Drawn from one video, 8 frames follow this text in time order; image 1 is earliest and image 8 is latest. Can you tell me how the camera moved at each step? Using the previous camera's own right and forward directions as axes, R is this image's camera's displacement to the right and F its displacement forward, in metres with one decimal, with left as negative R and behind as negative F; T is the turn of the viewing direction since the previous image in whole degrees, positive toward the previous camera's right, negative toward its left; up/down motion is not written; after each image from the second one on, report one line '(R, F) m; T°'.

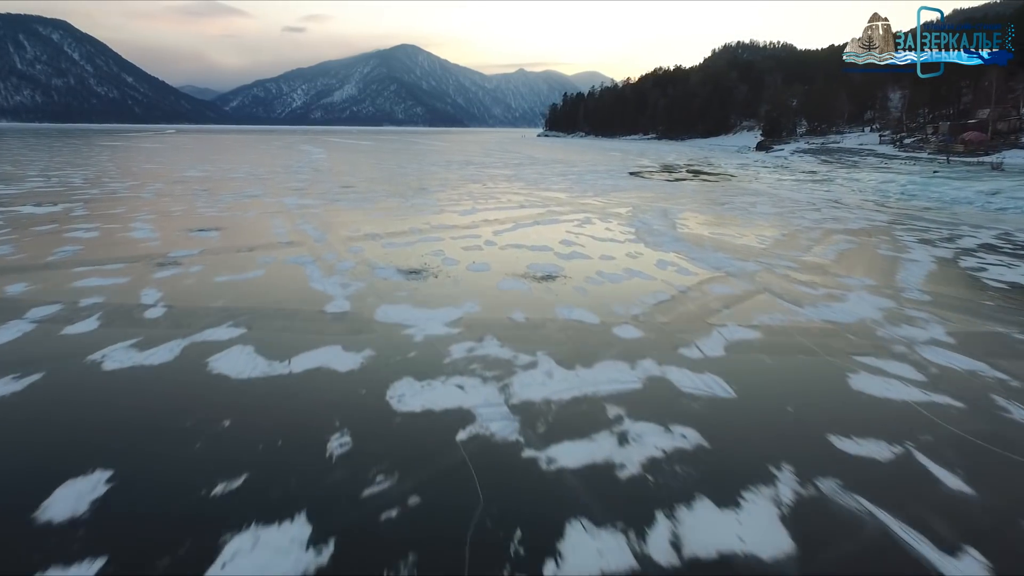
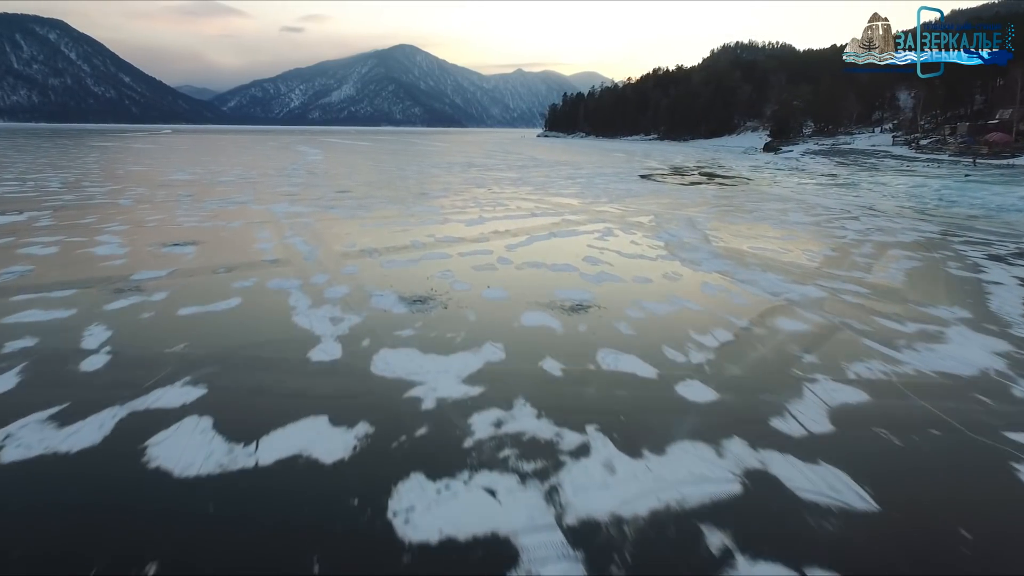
(-0.2, +0.7) m; 0°
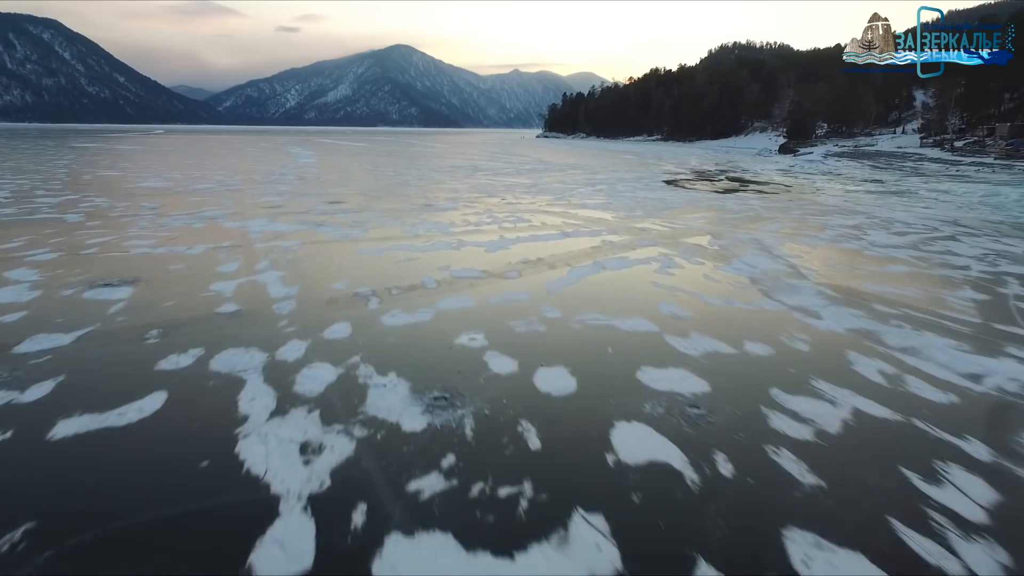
(-0.3, +1.3) m; 0°
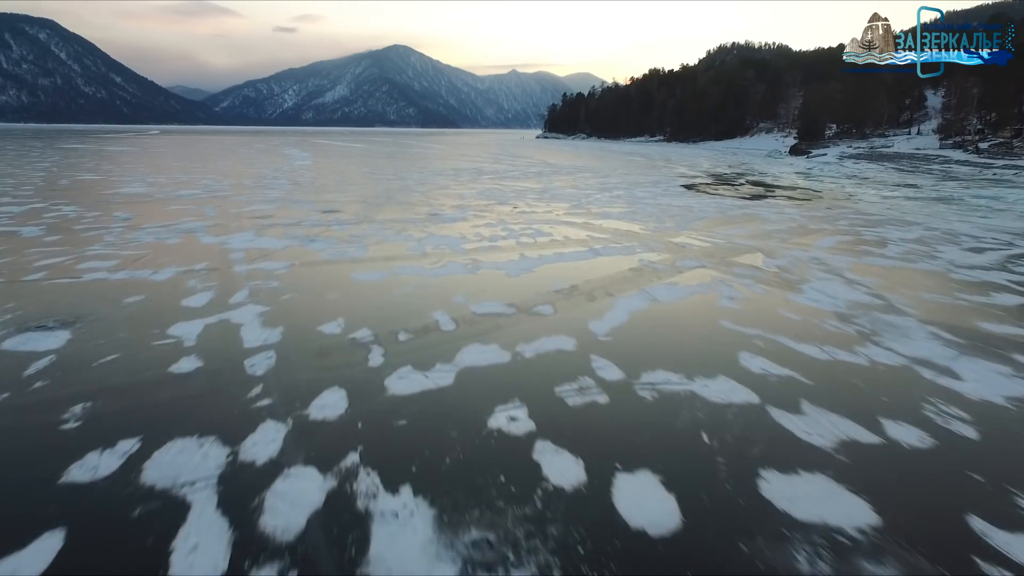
(-0.2, +0.8) m; 0°
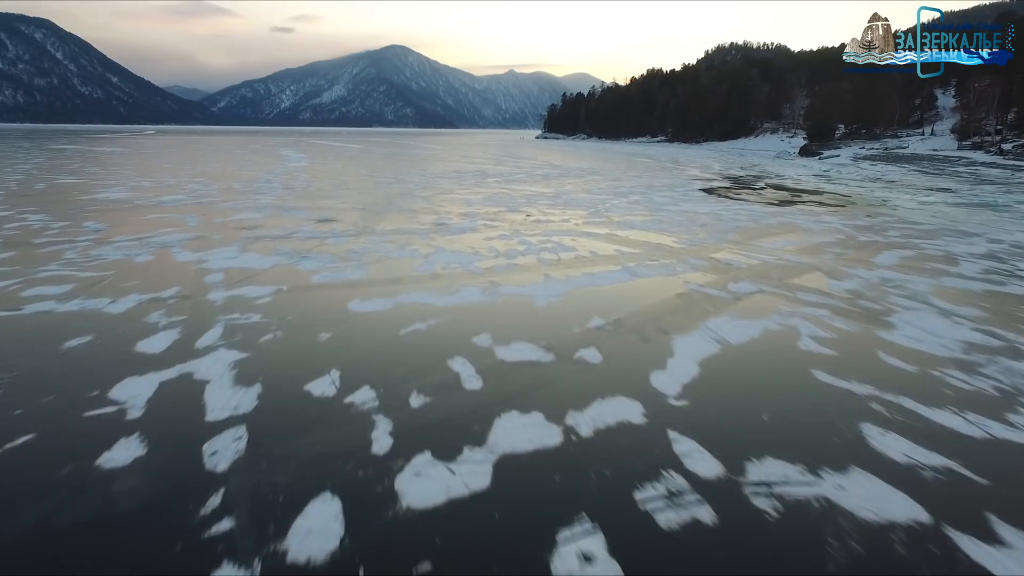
(-0.2, +0.7) m; 0°
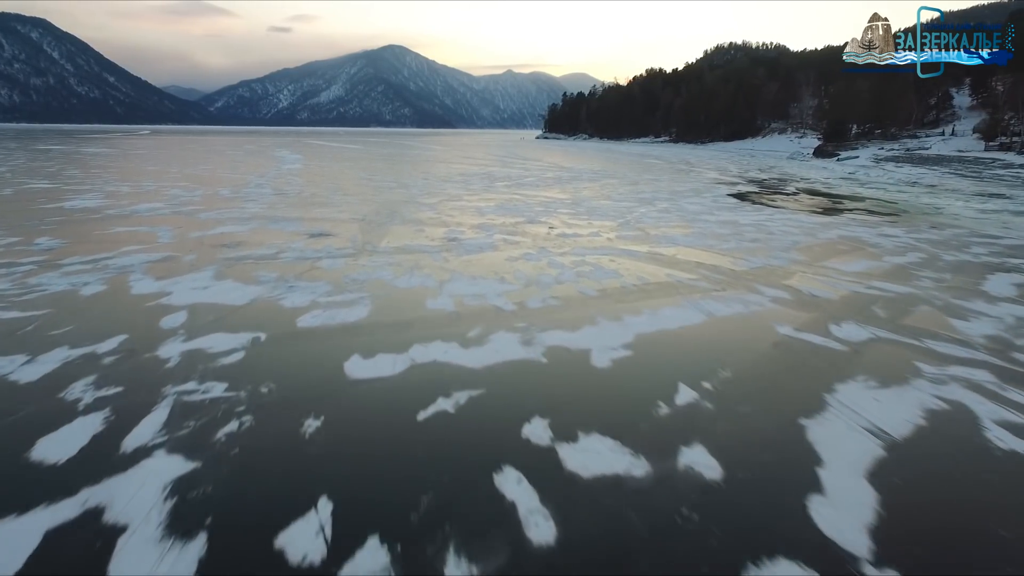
(-0.3, +0.9) m; 0°
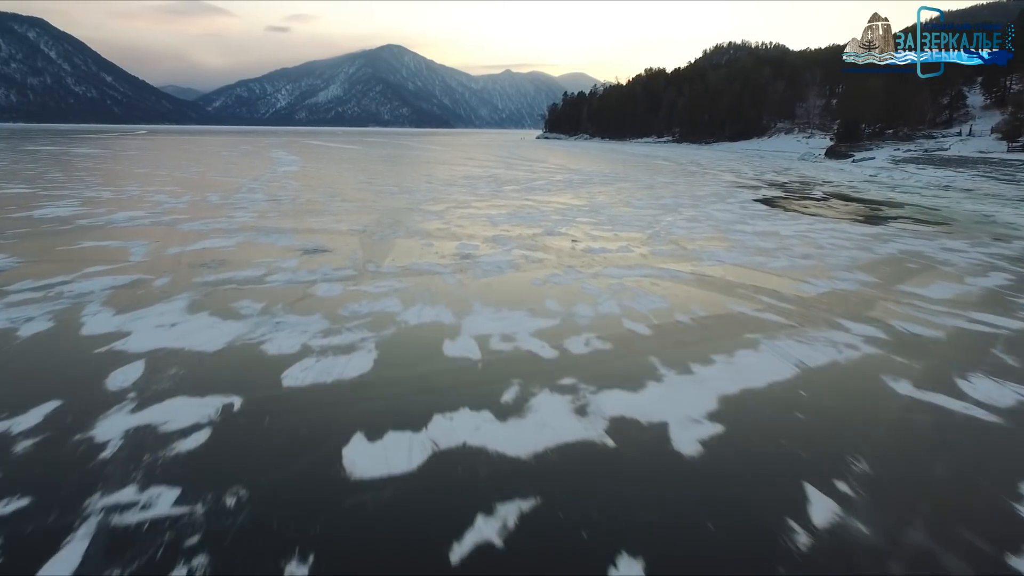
(-0.2, +0.7) m; 0°
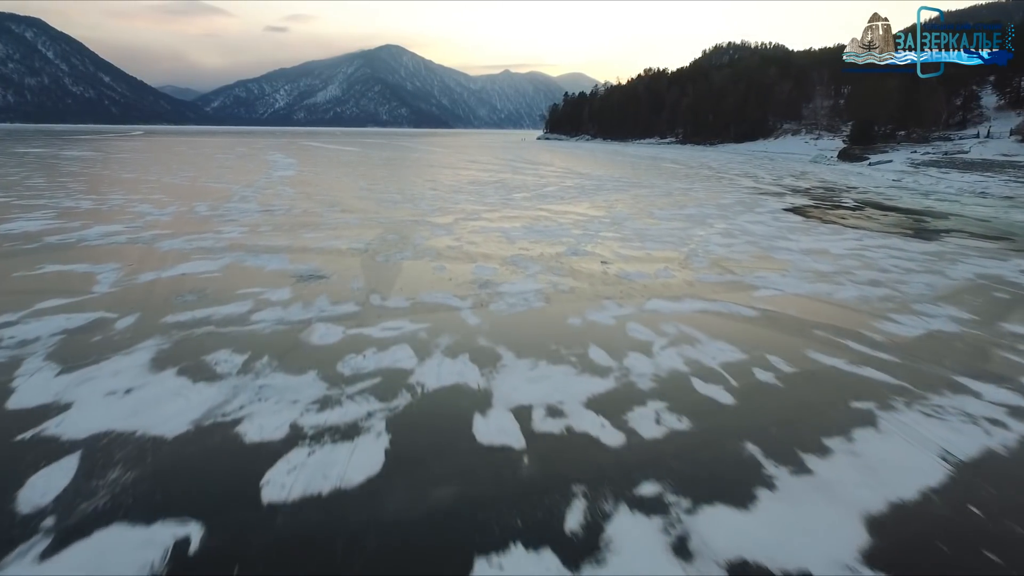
(-0.2, +0.7) m; 0°
